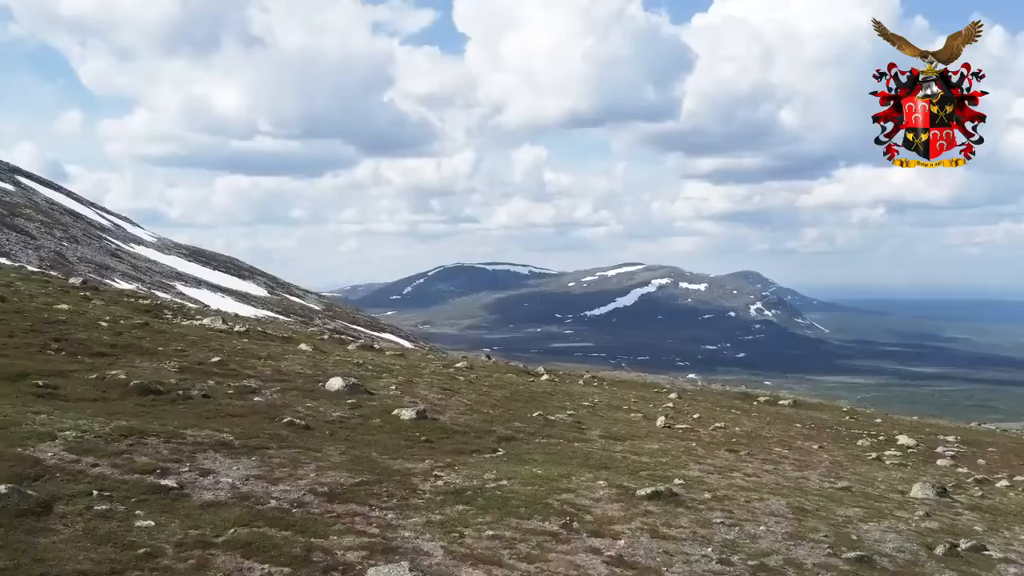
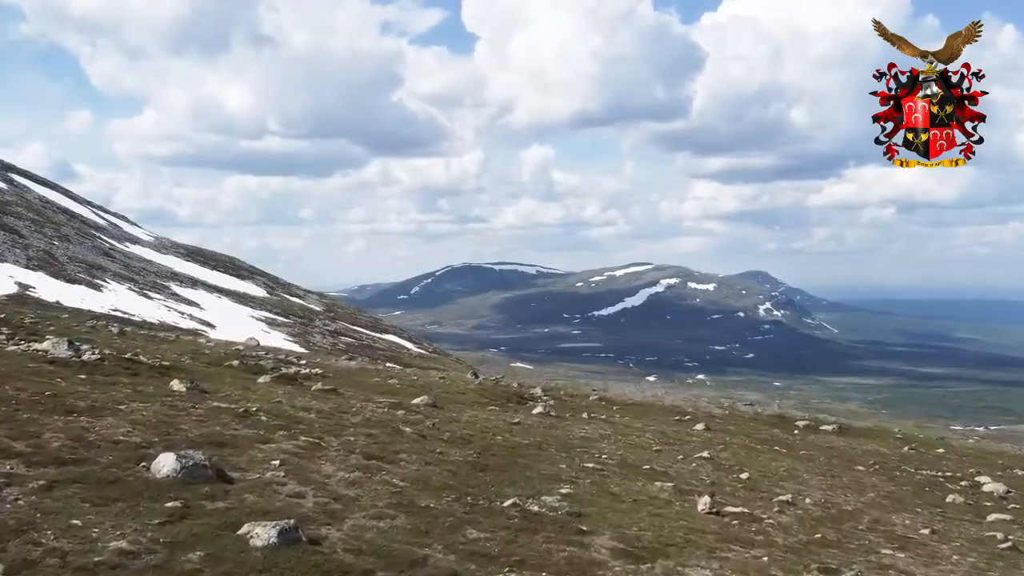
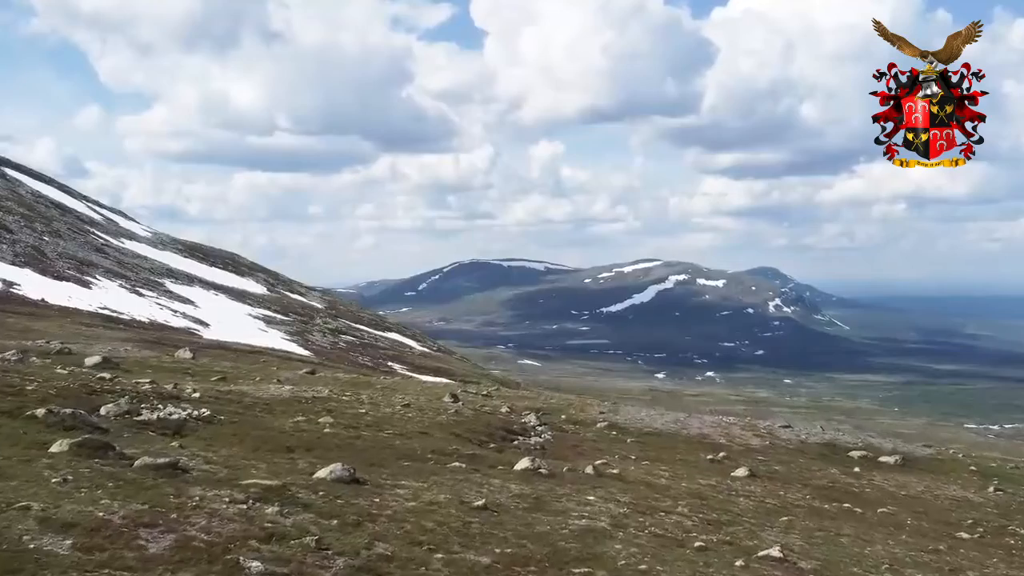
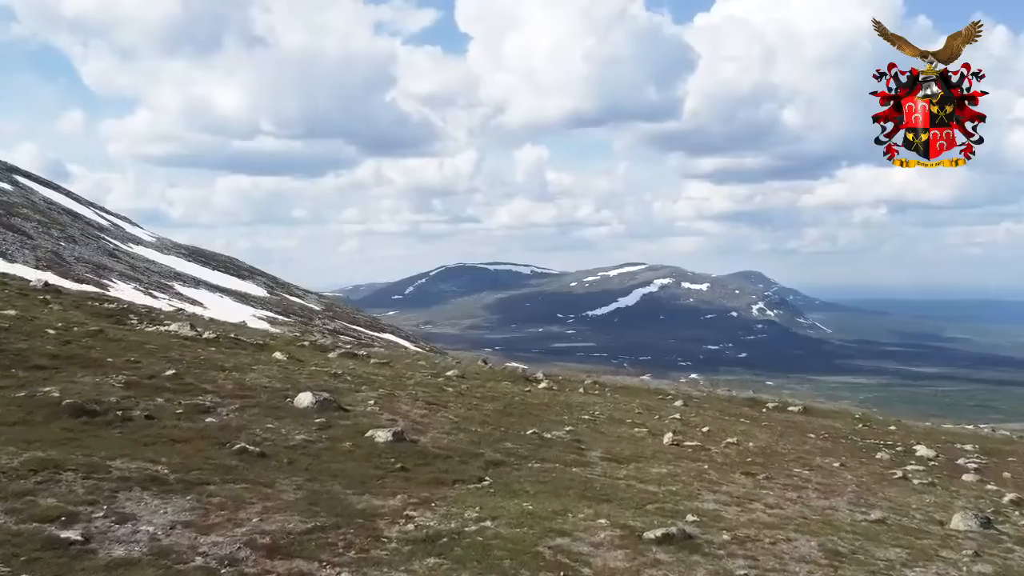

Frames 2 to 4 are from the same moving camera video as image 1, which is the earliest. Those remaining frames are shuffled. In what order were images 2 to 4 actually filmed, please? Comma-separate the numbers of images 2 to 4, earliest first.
4, 2, 3
